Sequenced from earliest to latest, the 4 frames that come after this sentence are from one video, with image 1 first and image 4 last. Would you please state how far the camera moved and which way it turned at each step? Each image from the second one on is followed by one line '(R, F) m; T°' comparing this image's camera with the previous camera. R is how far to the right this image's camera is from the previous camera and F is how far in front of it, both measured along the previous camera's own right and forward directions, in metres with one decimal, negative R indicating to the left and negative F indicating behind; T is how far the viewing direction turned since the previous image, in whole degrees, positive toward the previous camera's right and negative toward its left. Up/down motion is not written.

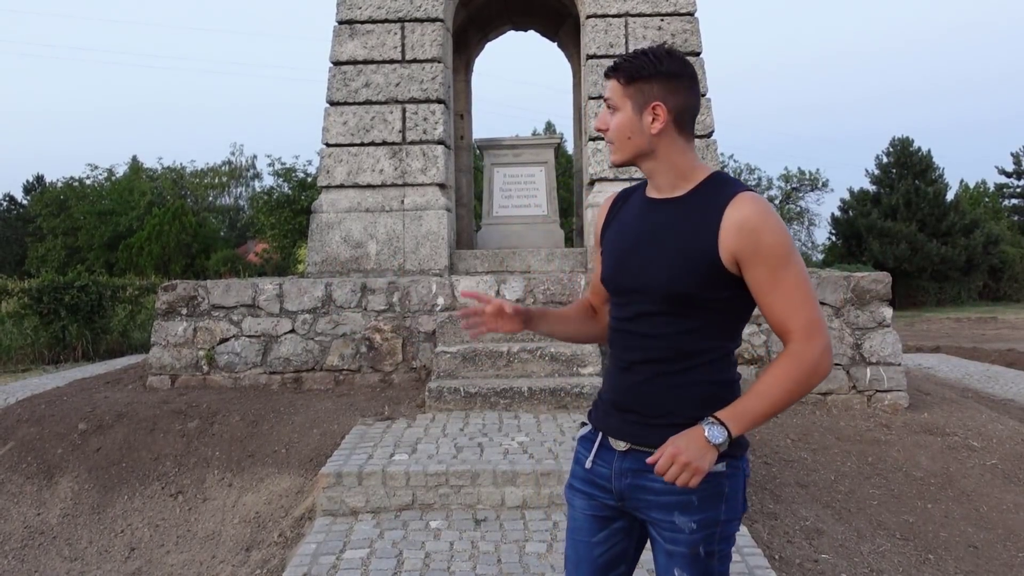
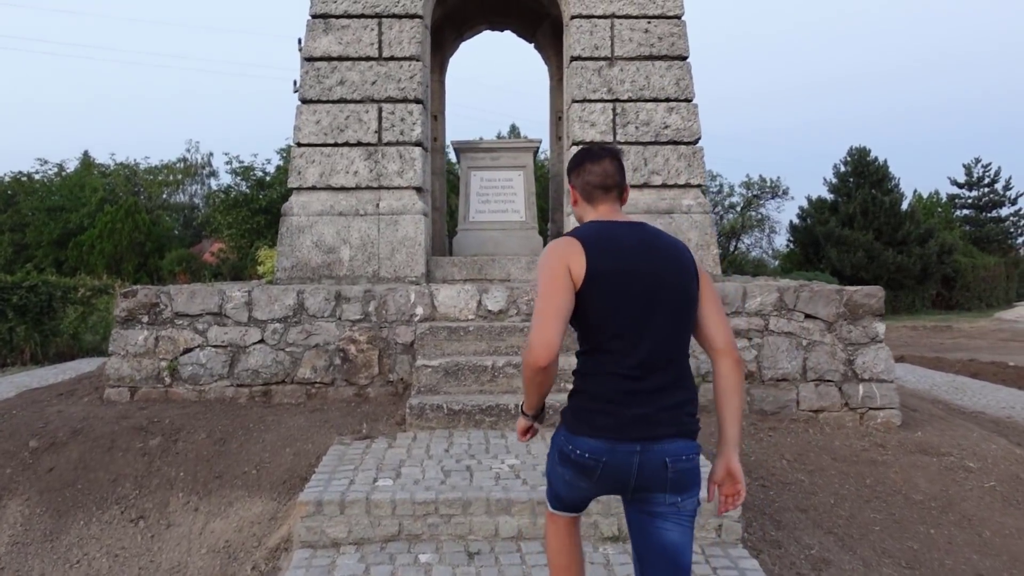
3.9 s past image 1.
(-0.2, +0.3) m; +3°
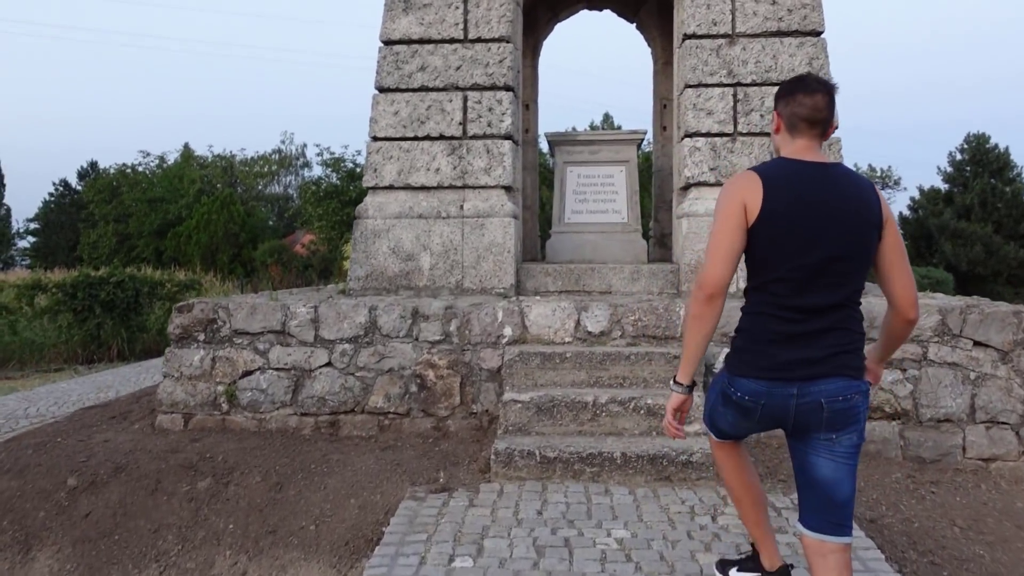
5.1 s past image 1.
(-0.1, +0.9) m; -6°
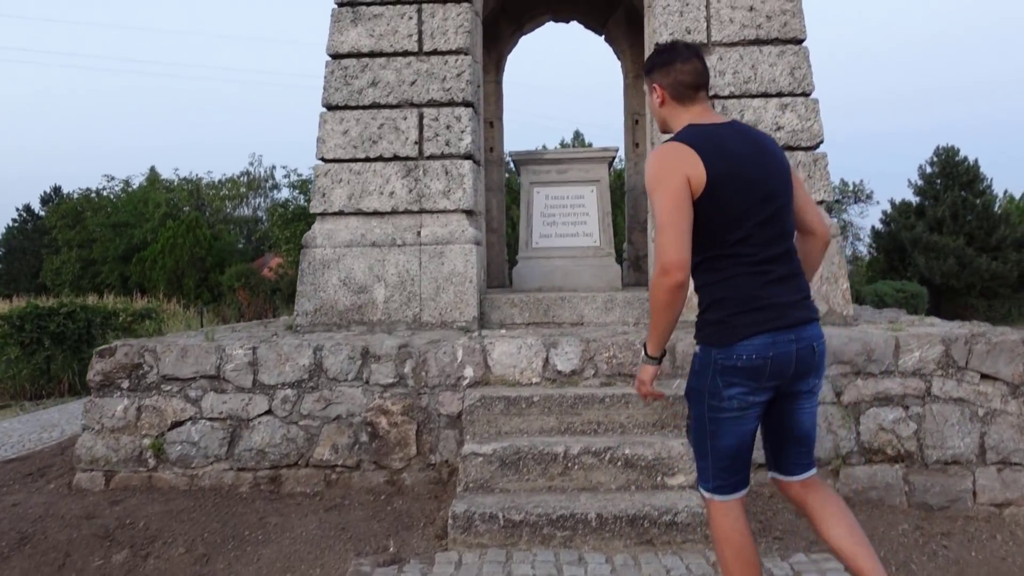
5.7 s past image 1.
(+0.1, +0.5) m; +2°
